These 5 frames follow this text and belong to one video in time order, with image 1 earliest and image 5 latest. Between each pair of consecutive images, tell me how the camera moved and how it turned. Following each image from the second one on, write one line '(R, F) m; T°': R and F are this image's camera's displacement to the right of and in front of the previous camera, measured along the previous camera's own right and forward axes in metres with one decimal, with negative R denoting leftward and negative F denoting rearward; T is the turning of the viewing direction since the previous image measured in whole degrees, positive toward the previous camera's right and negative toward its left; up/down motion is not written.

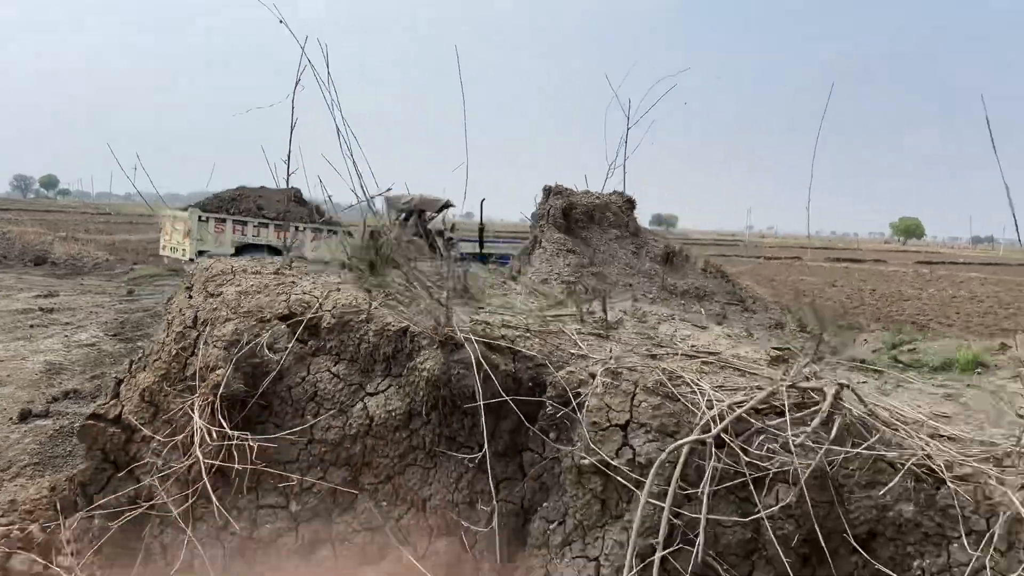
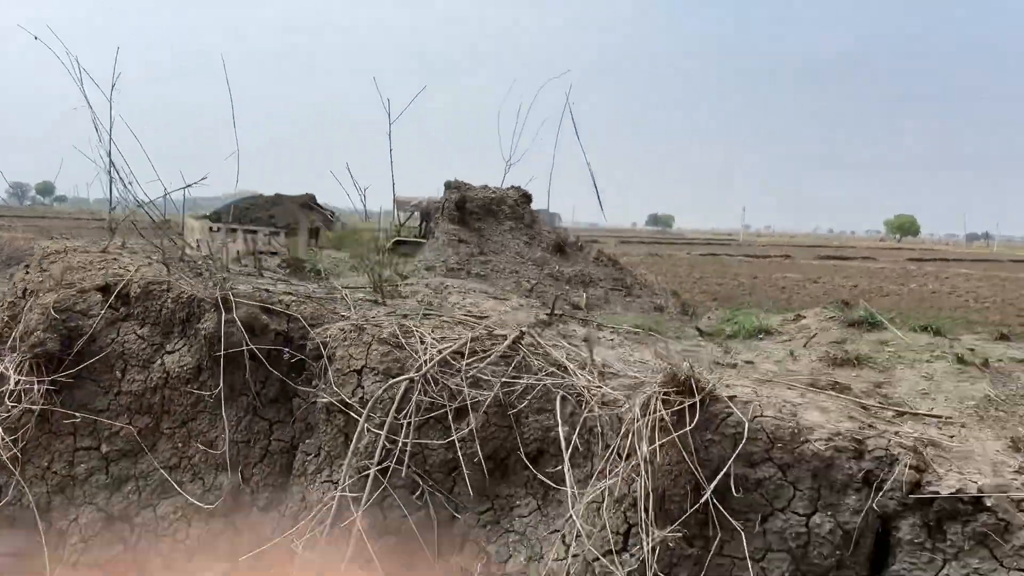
(+0.6, -0.4) m; 0°
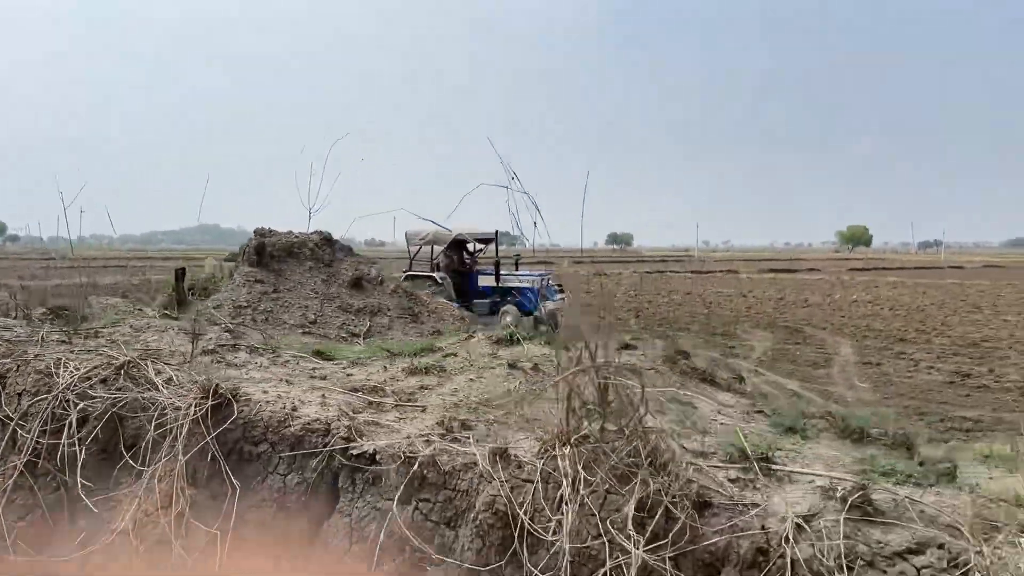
(+1.1, -0.9) m; +2°
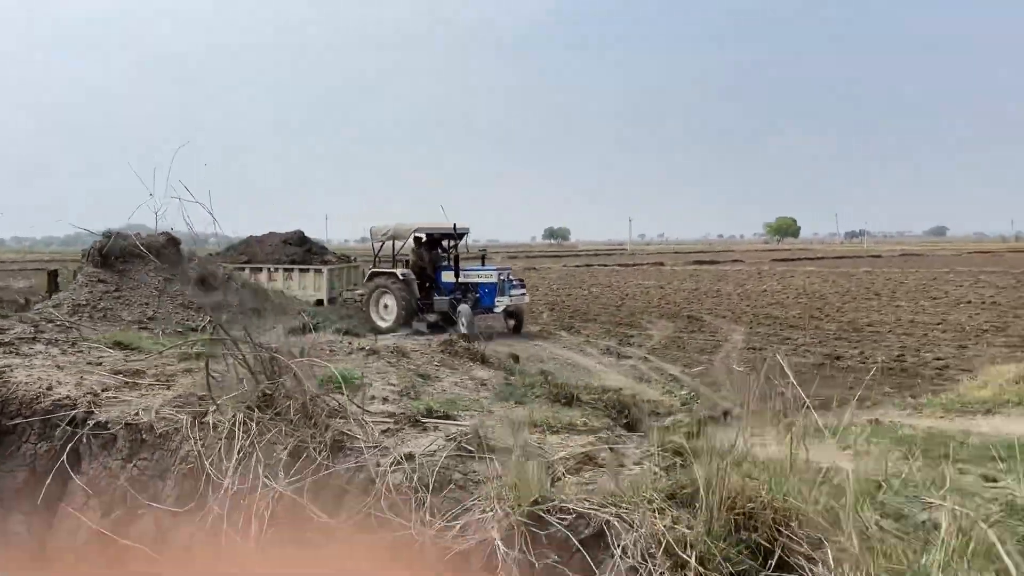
(+0.8, -0.5) m; +4°
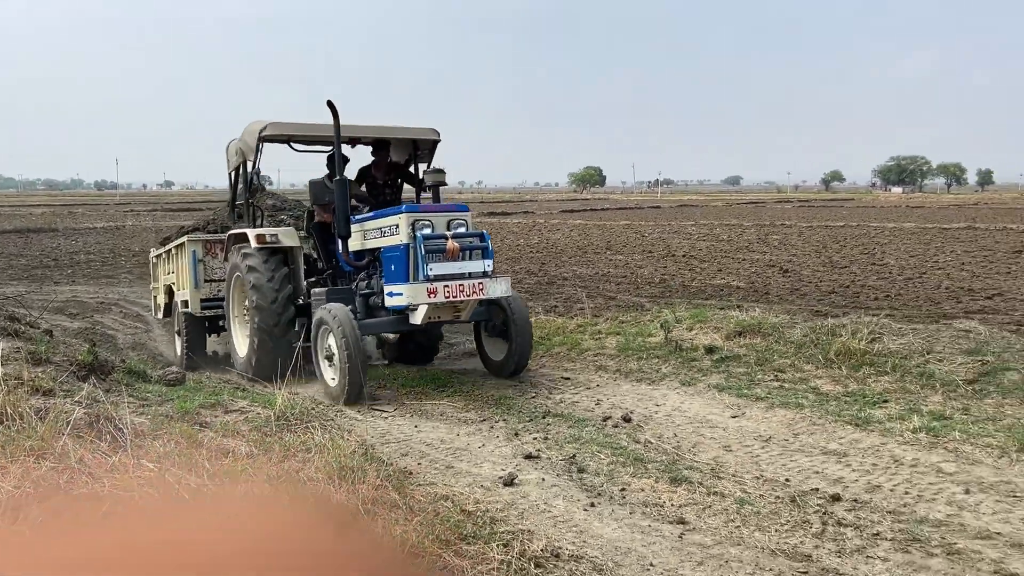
(+2.2, -2.8) m; +12°
